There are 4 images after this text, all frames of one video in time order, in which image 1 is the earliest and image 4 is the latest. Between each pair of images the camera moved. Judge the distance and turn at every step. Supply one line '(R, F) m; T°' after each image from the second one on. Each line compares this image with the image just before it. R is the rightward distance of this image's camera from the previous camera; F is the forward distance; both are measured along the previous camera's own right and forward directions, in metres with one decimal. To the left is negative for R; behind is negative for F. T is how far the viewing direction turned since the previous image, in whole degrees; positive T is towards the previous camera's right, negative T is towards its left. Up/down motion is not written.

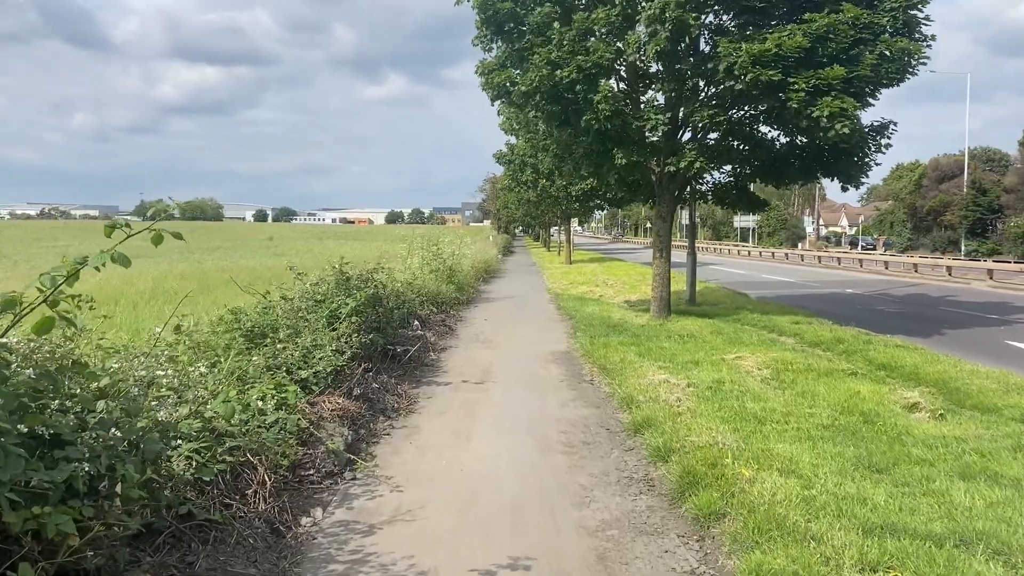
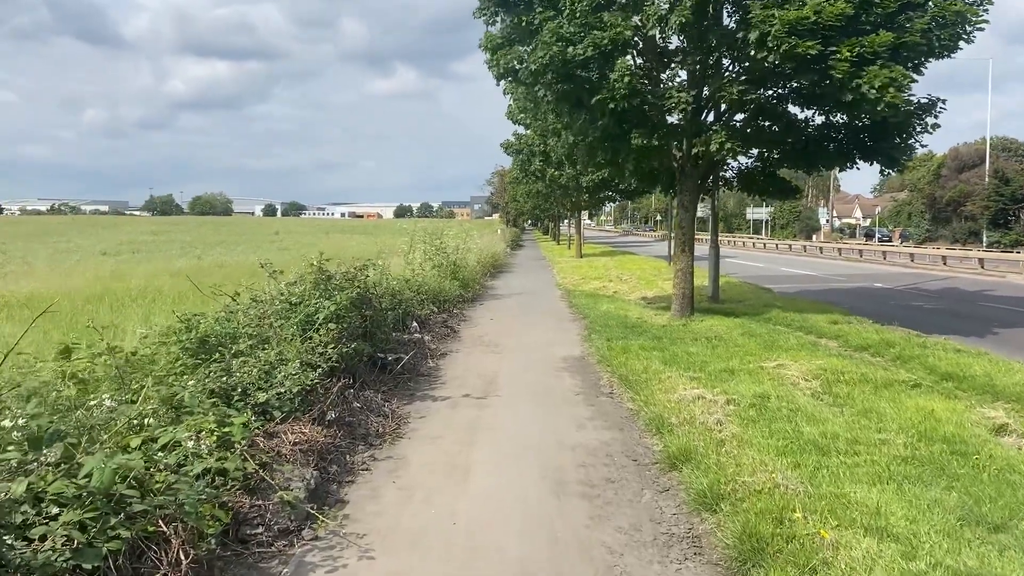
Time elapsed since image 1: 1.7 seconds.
(0.0, +1.2) m; -1°
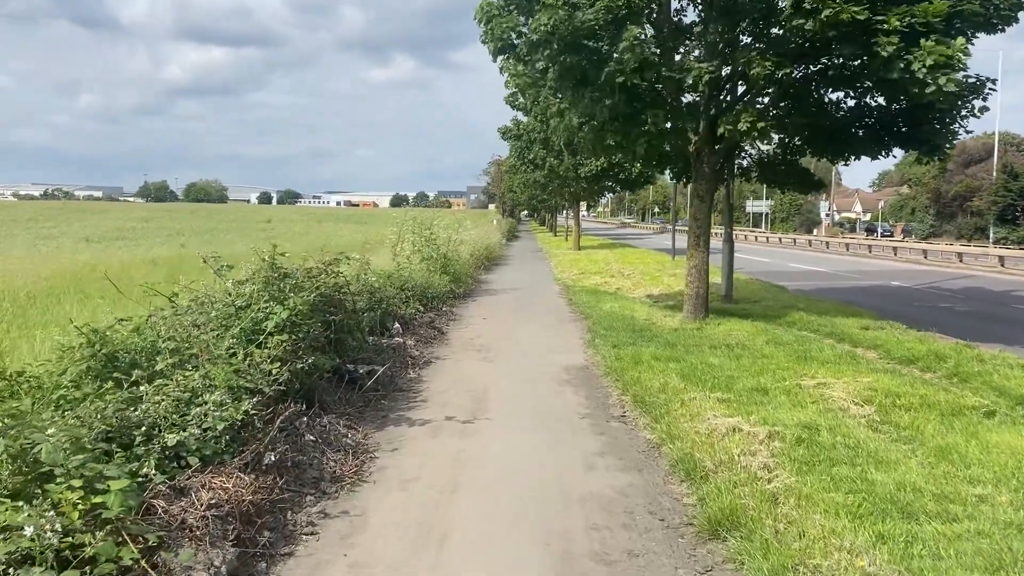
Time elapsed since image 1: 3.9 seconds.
(0.0, +1.2) m; 0°
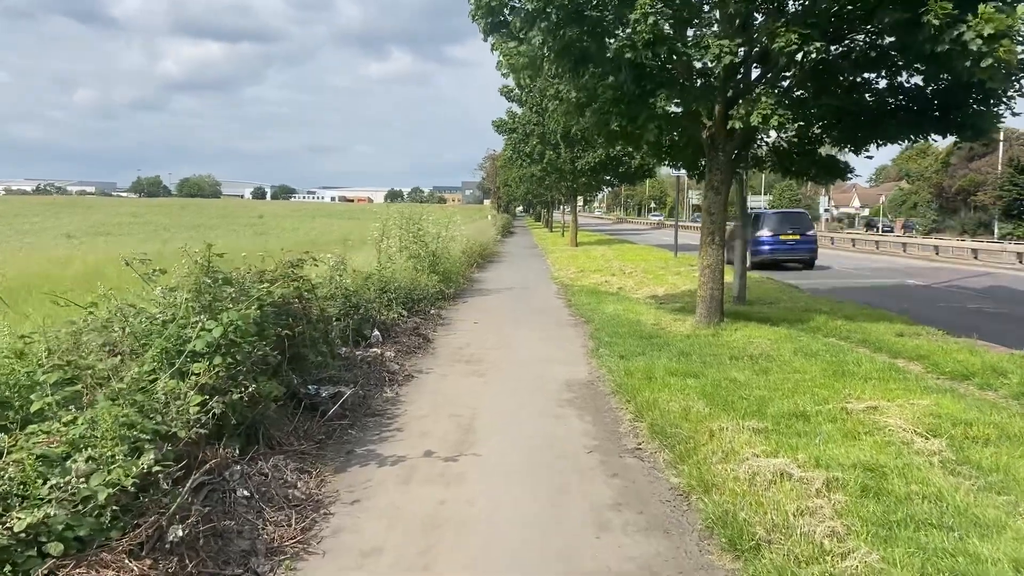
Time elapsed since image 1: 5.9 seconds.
(0.0, +1.1) m; 0°
